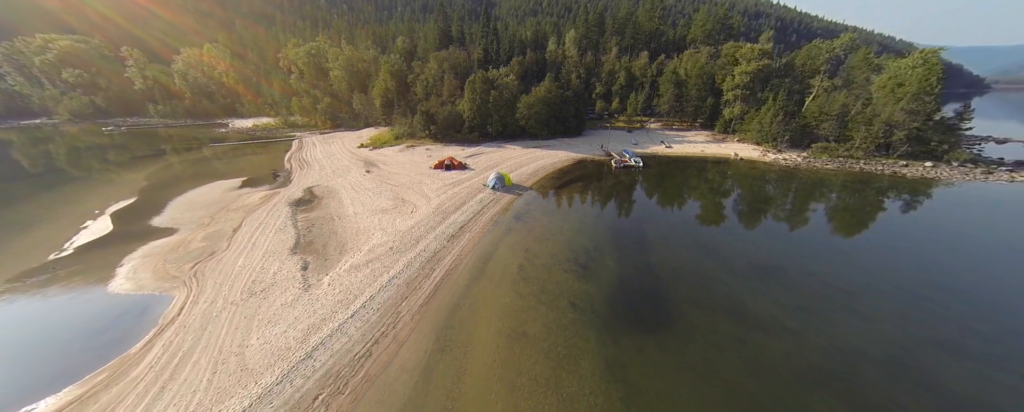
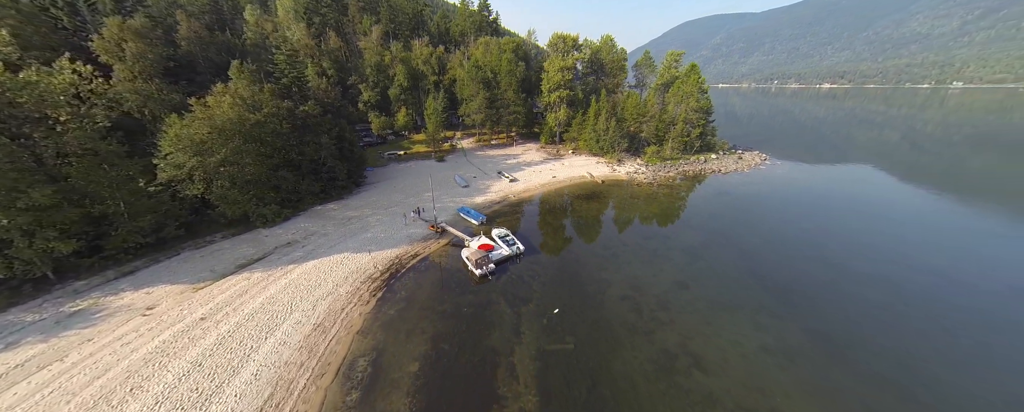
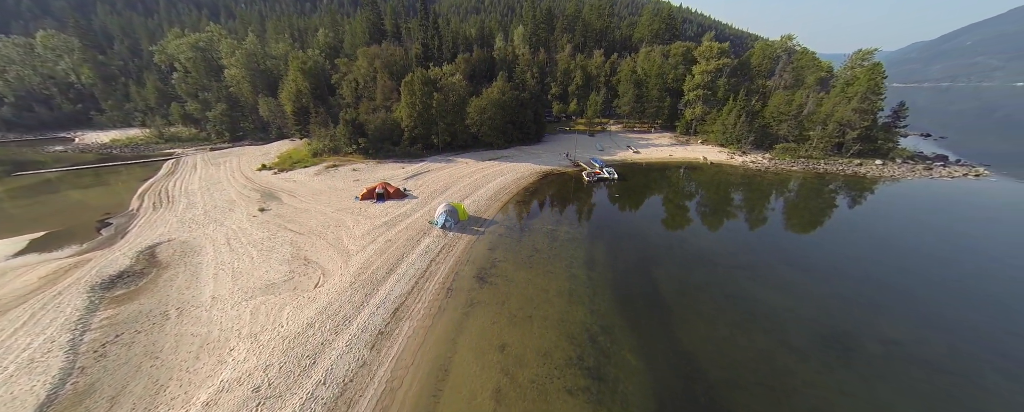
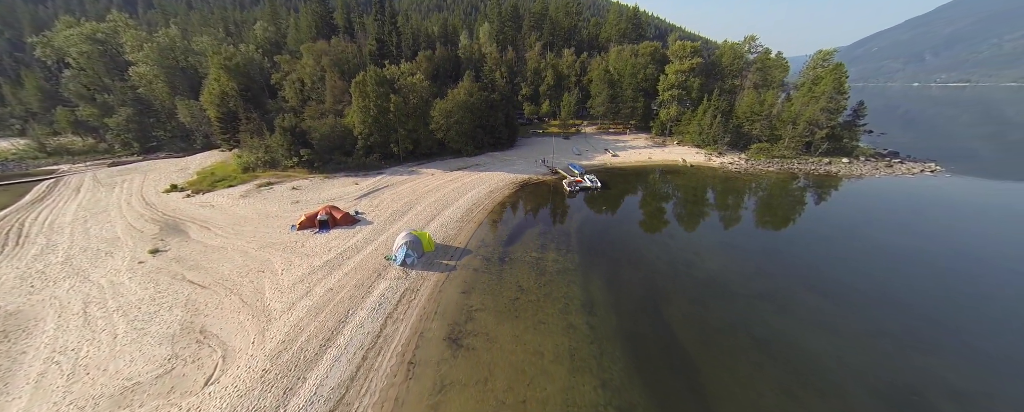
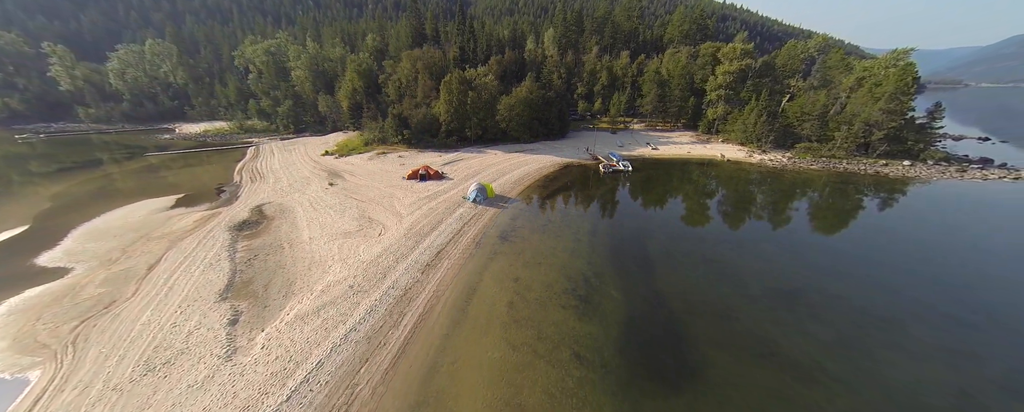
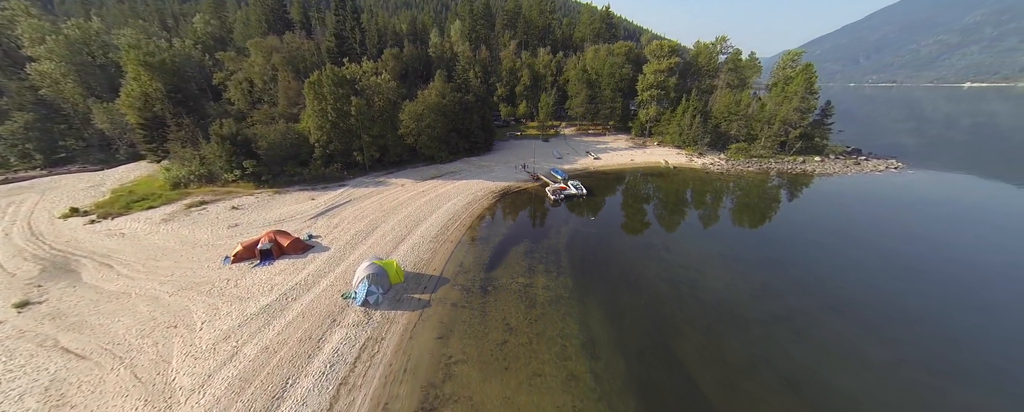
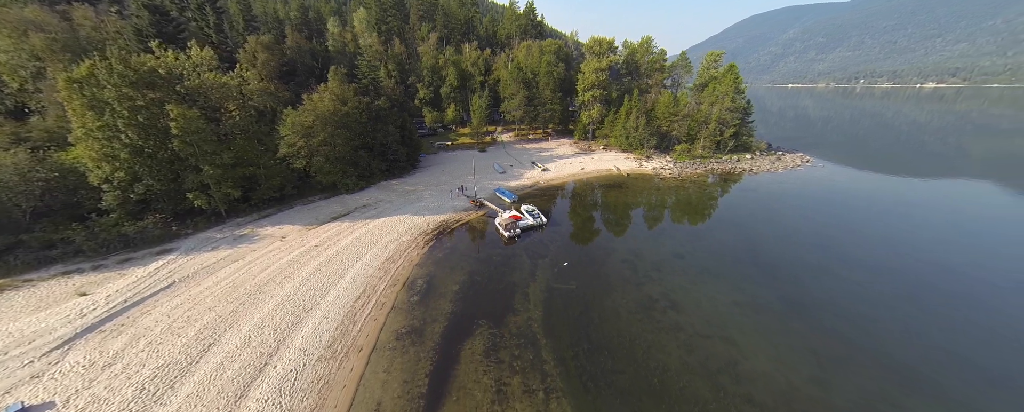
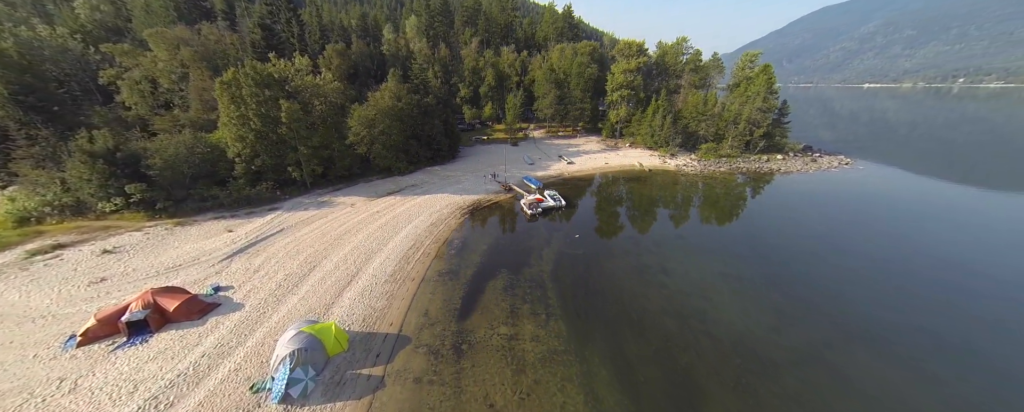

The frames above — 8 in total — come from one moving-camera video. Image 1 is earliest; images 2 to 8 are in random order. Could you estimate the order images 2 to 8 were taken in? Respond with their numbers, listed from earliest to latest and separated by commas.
5, 3, 4, 6, 8, 7, 2
